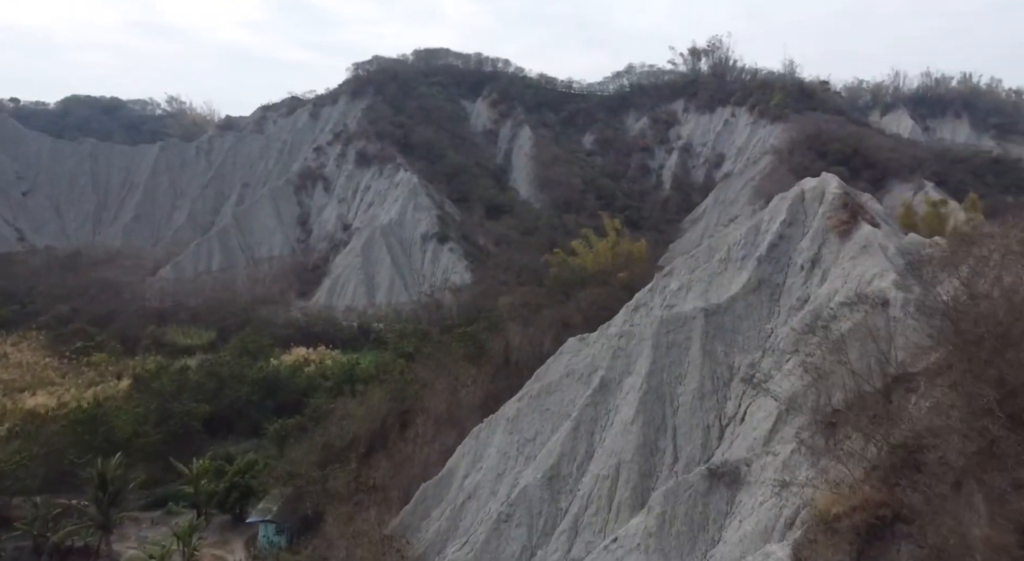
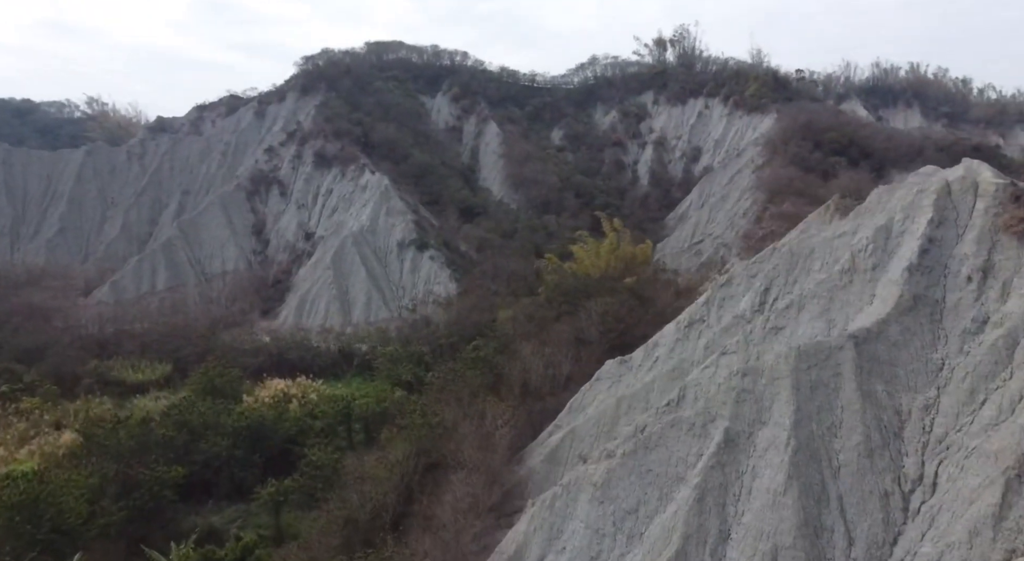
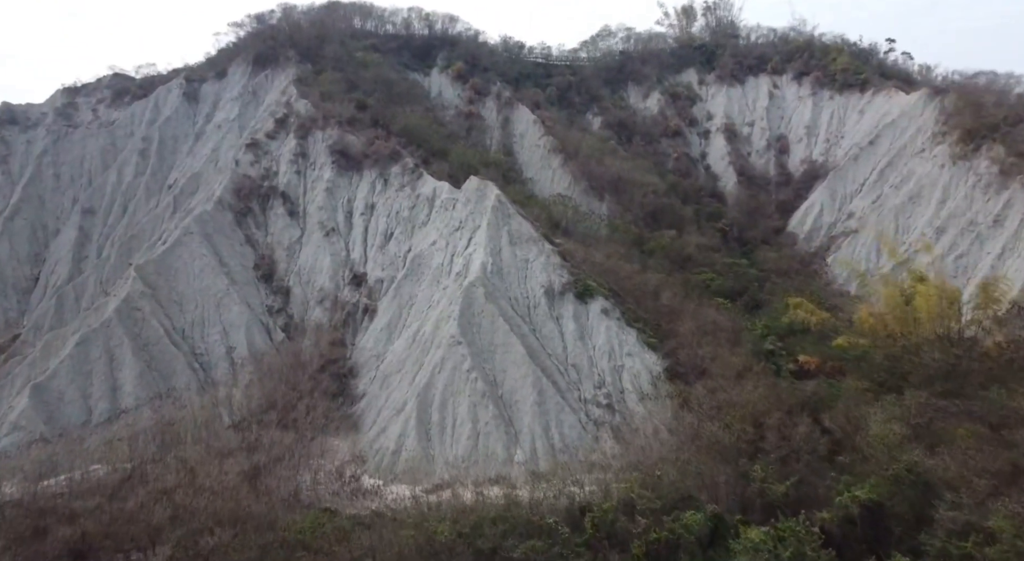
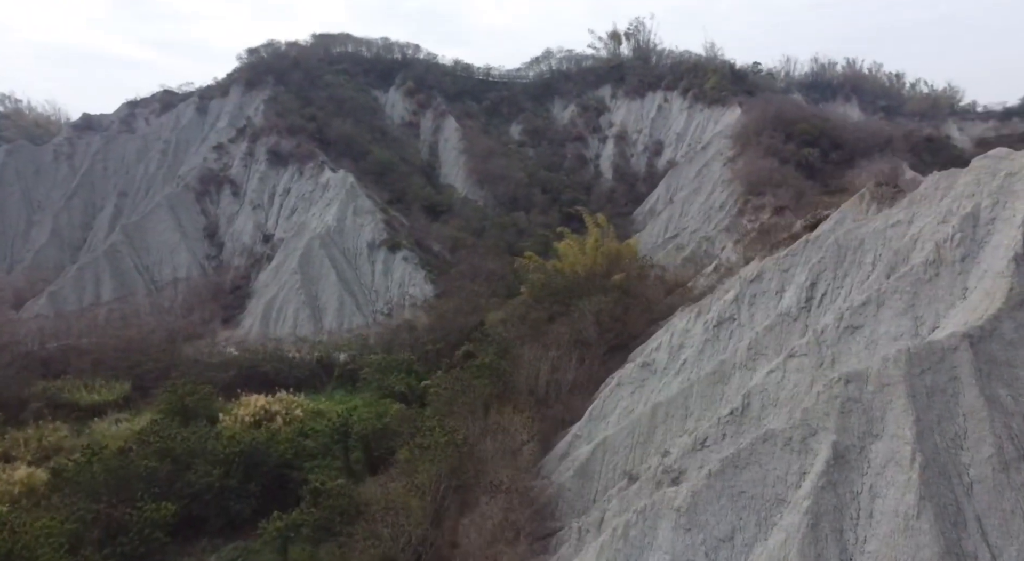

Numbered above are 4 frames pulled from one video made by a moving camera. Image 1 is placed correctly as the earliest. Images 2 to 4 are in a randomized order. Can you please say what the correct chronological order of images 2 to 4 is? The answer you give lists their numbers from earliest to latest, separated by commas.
2, 4, 3
